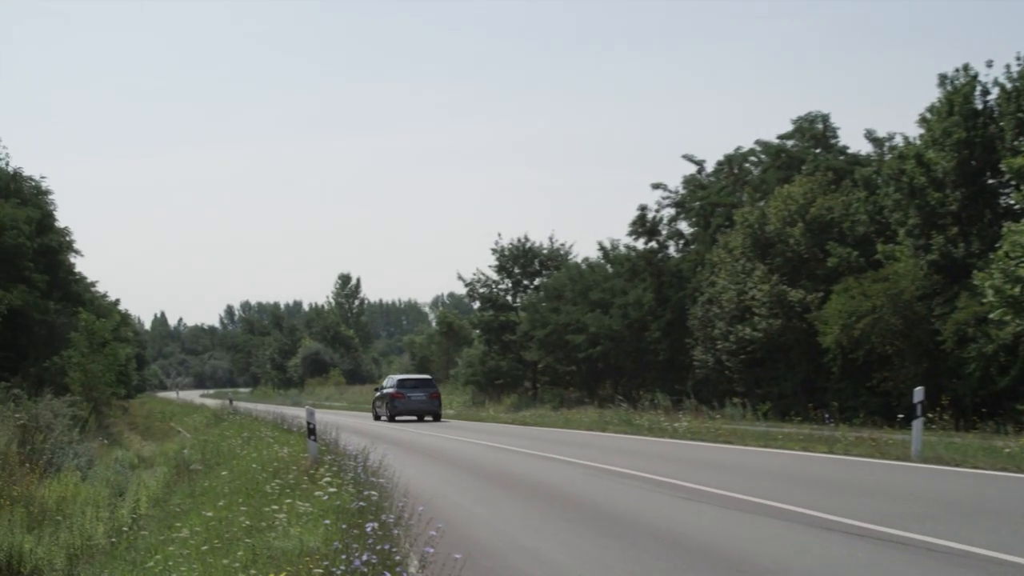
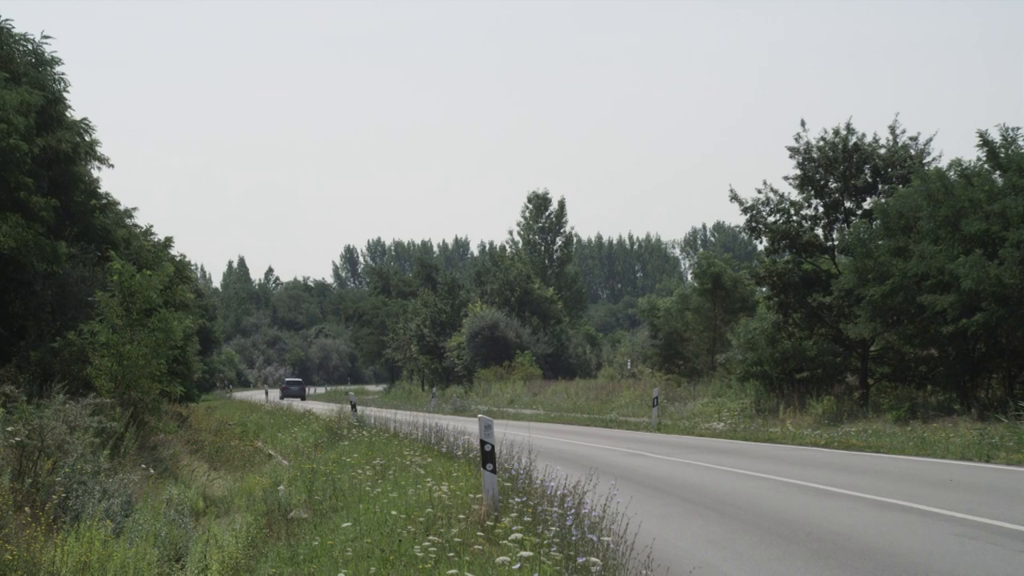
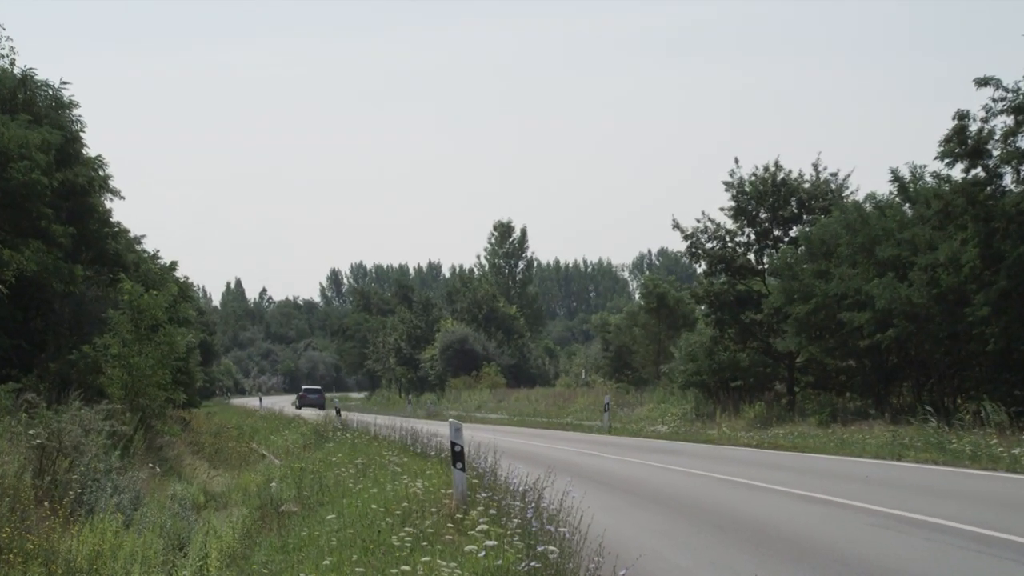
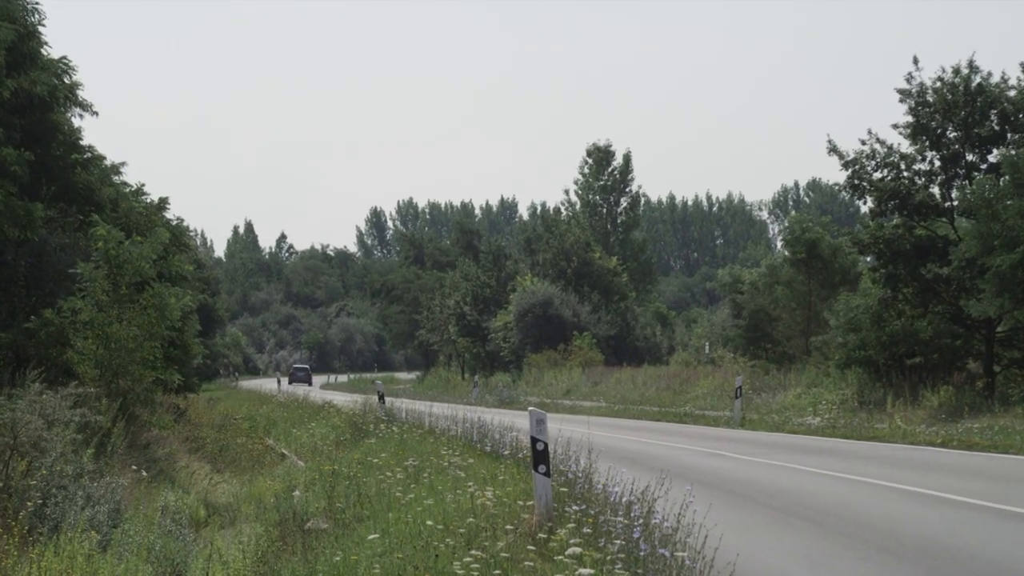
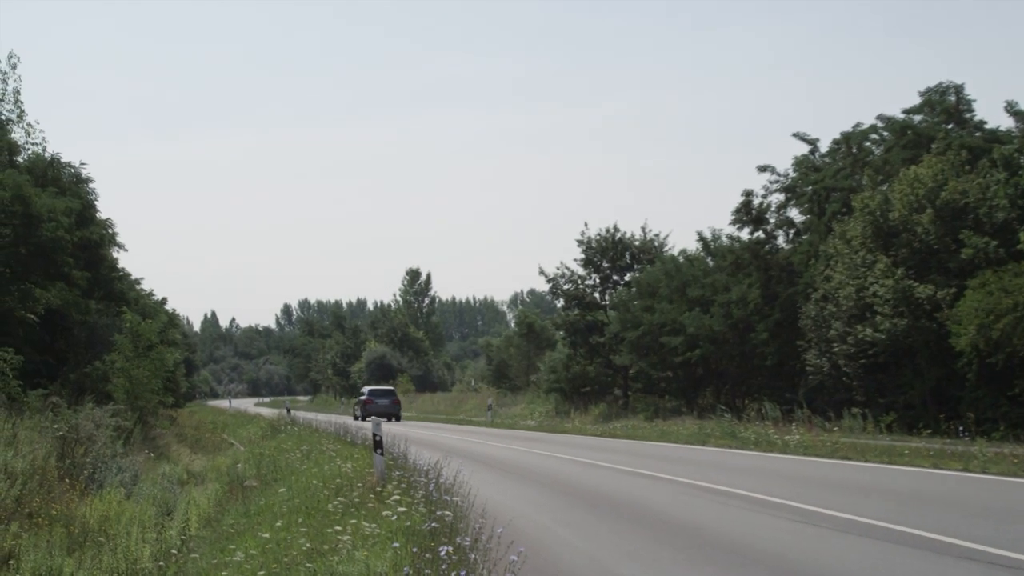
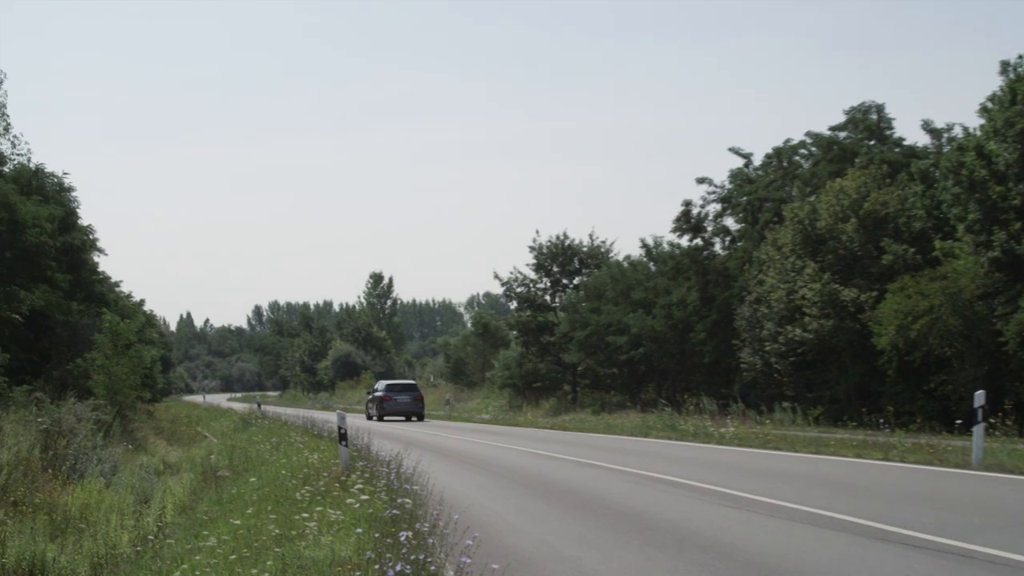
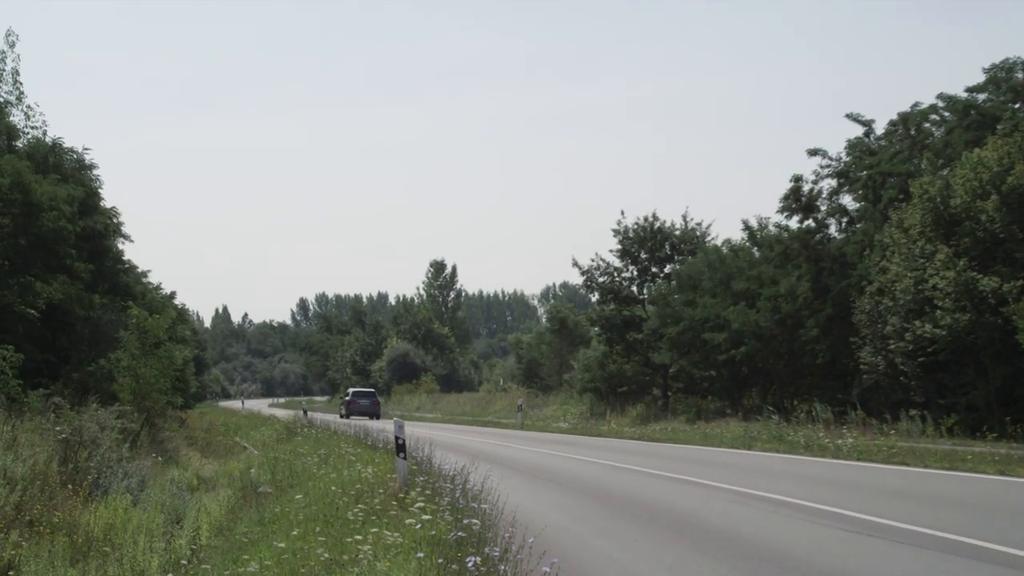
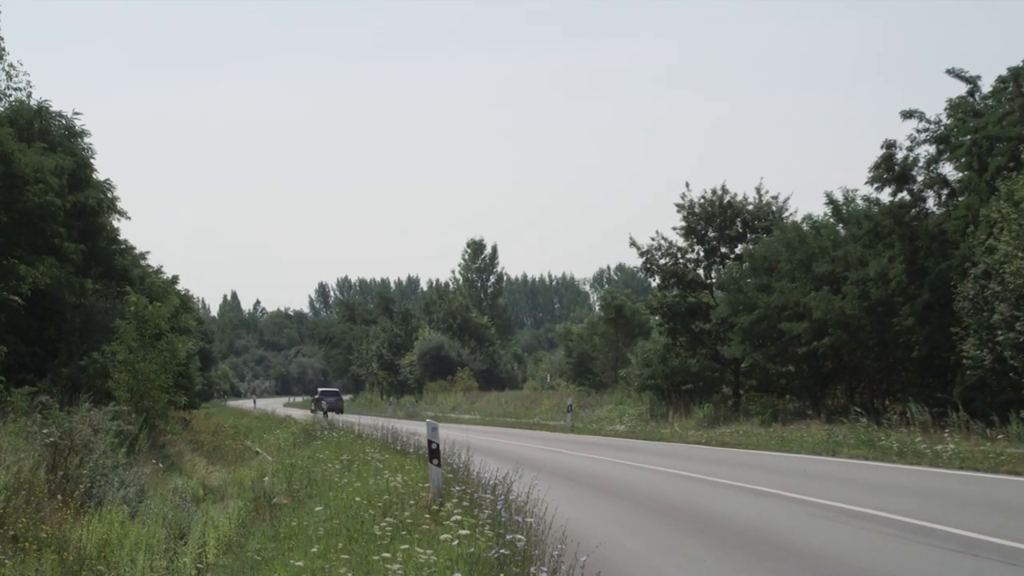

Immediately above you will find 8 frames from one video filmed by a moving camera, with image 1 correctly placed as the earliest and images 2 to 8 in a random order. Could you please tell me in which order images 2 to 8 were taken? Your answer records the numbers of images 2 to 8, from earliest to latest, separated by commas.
6, 5, 7, 8, 3, 2, 4
